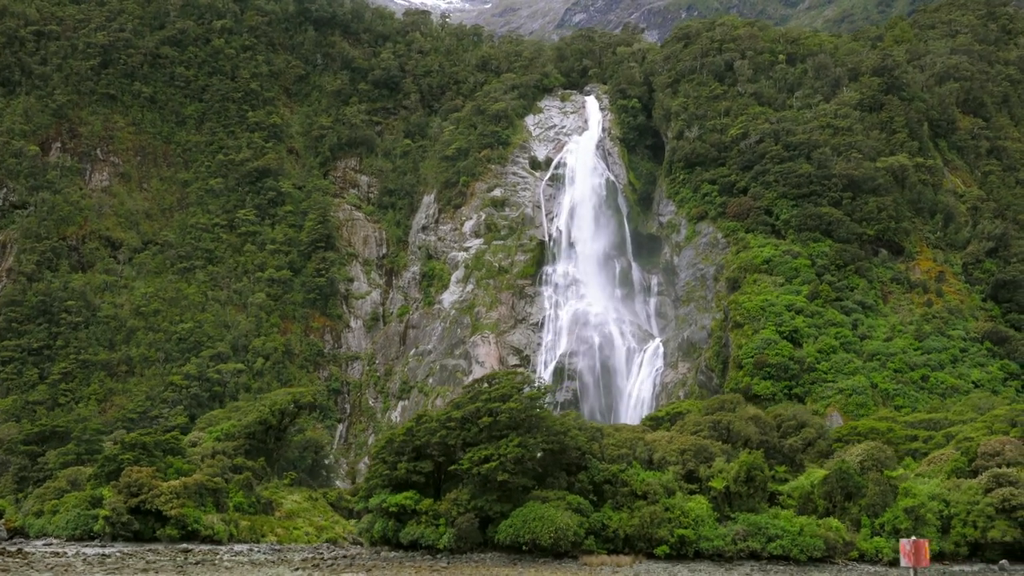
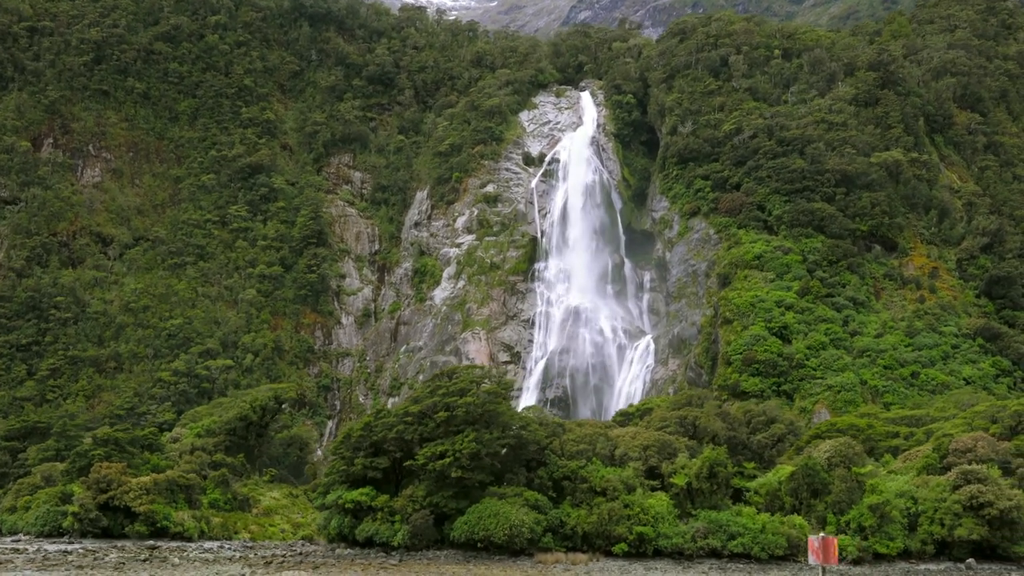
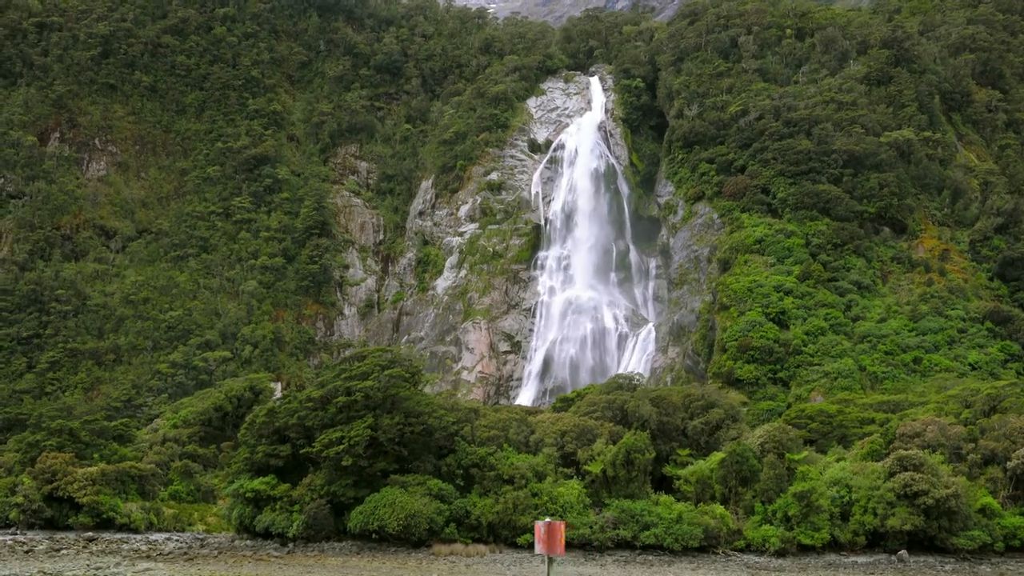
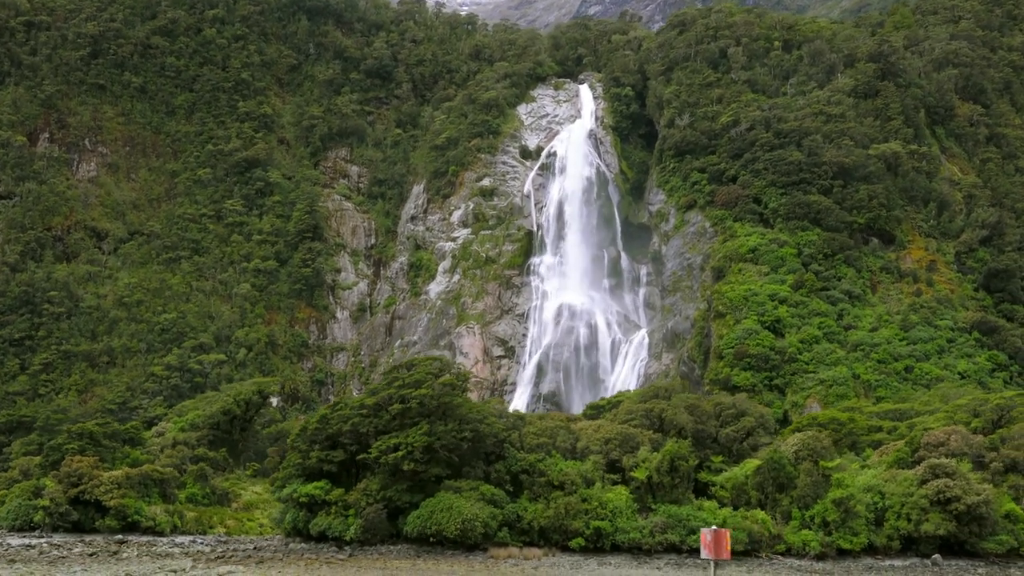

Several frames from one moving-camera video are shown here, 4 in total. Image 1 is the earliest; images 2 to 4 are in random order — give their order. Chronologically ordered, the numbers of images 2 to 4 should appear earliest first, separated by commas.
2, 4, 3
